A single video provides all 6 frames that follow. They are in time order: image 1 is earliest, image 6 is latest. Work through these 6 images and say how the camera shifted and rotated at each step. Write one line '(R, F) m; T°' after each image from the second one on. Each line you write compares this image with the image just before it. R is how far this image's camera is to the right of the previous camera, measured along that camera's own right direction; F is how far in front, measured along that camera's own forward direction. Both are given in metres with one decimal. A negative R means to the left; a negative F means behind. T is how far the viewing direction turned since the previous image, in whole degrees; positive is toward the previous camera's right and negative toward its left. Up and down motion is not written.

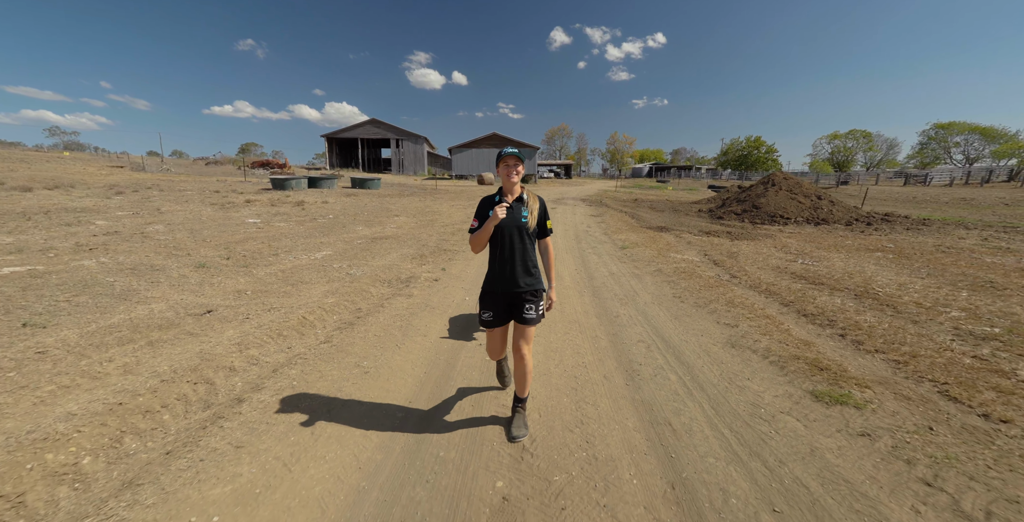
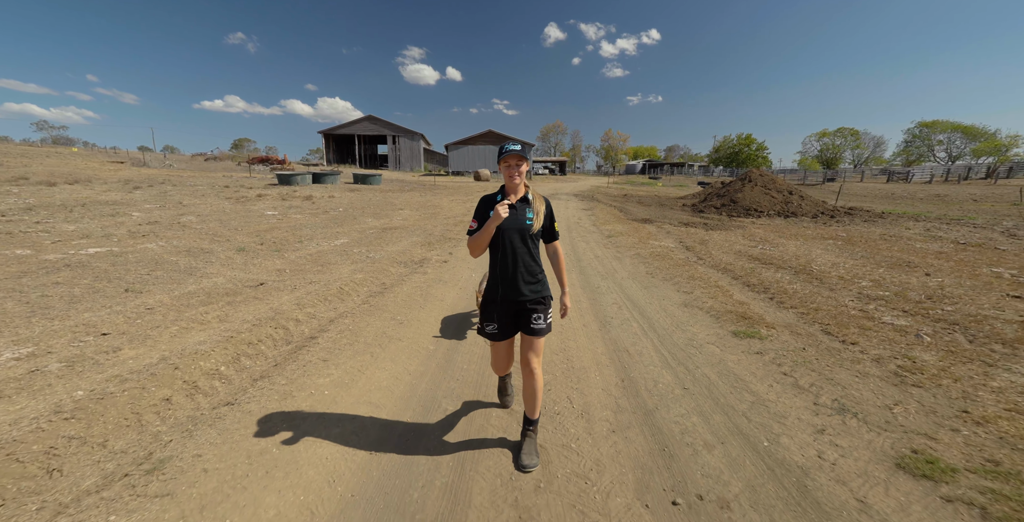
(-0.1, -1.2) m; +1°
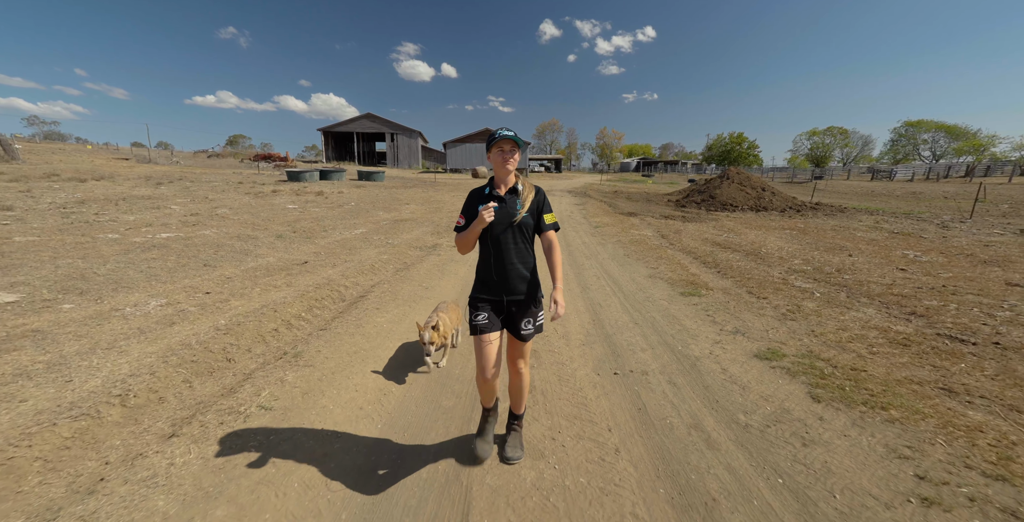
(-0.1, -1.4) m; +1°
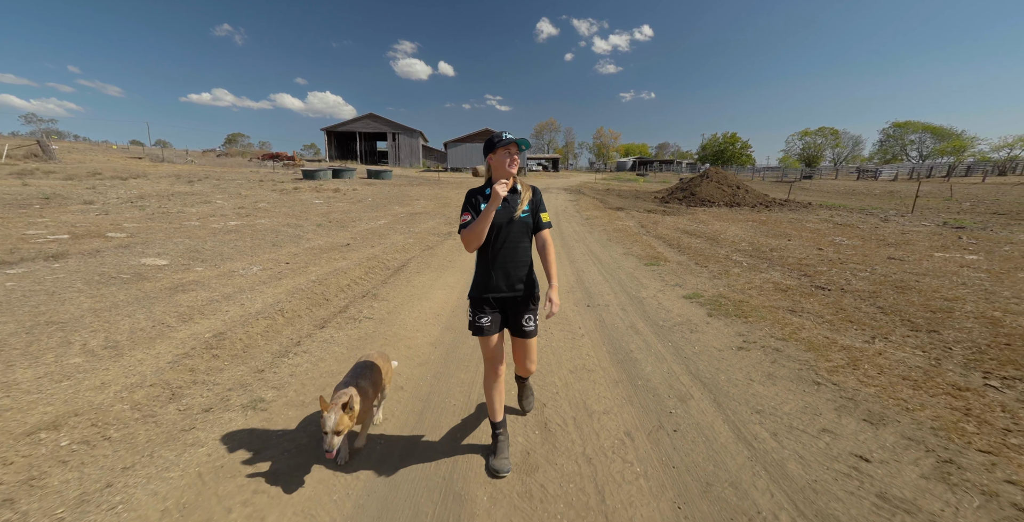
(-0.1, -1.8) m; 0°
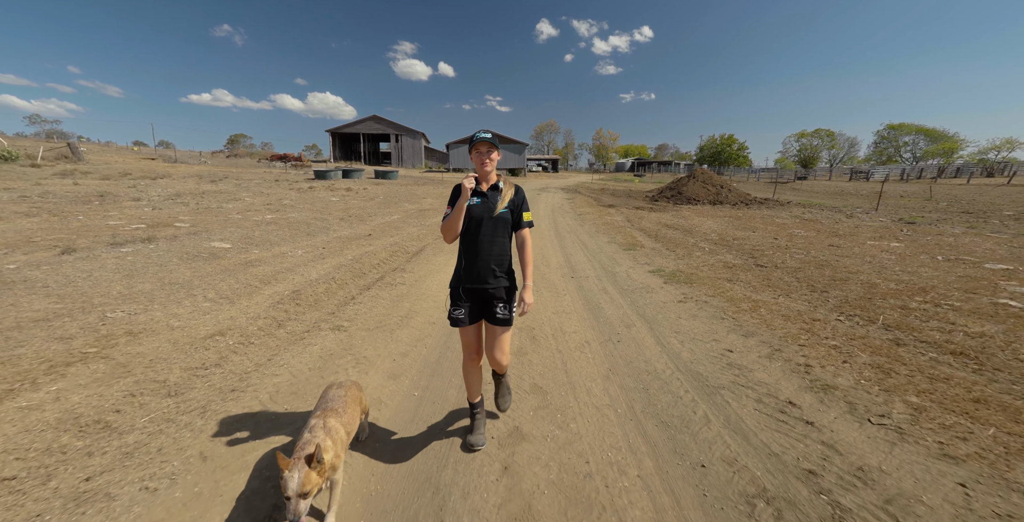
(0.0, -1.4) m; 0°
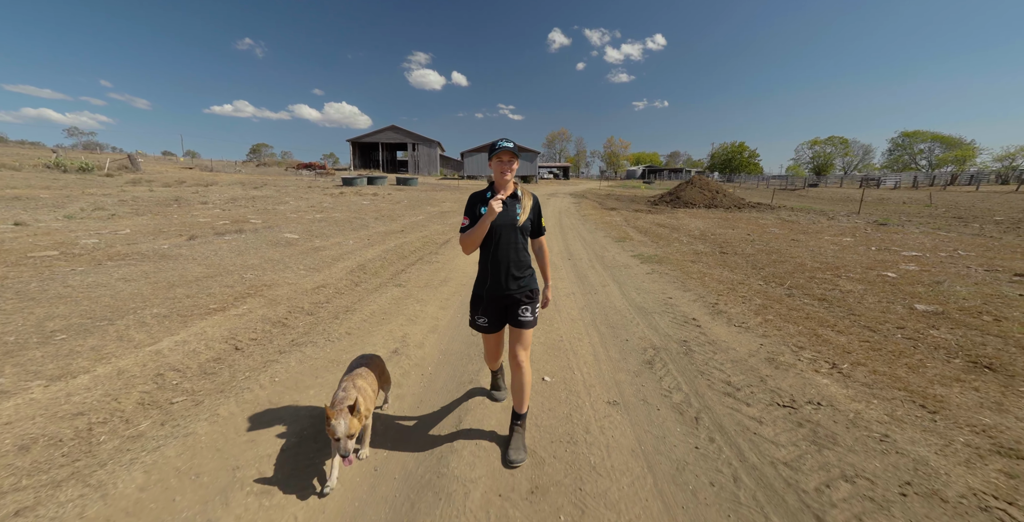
(0.0, -1.7) m; -2°
